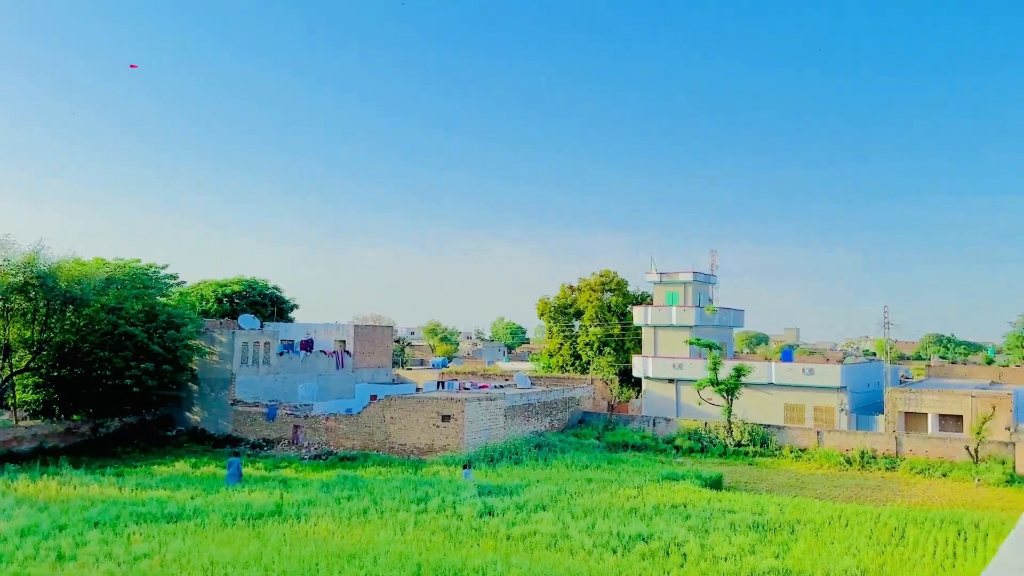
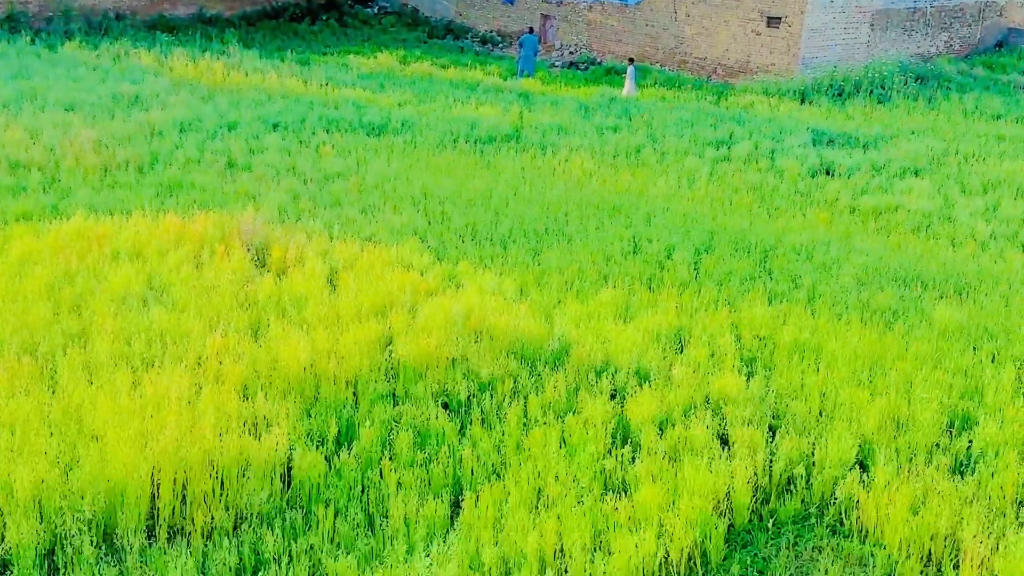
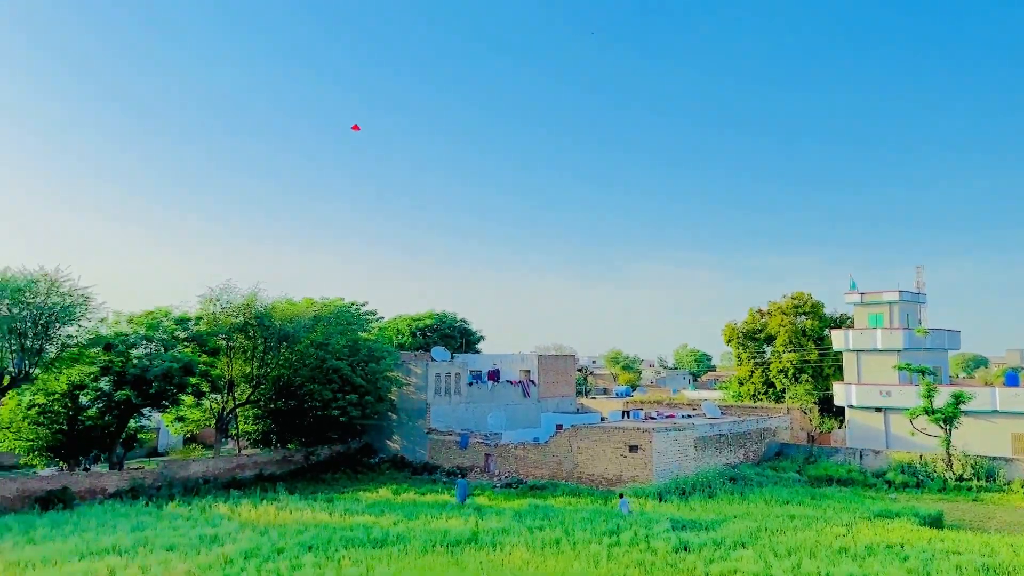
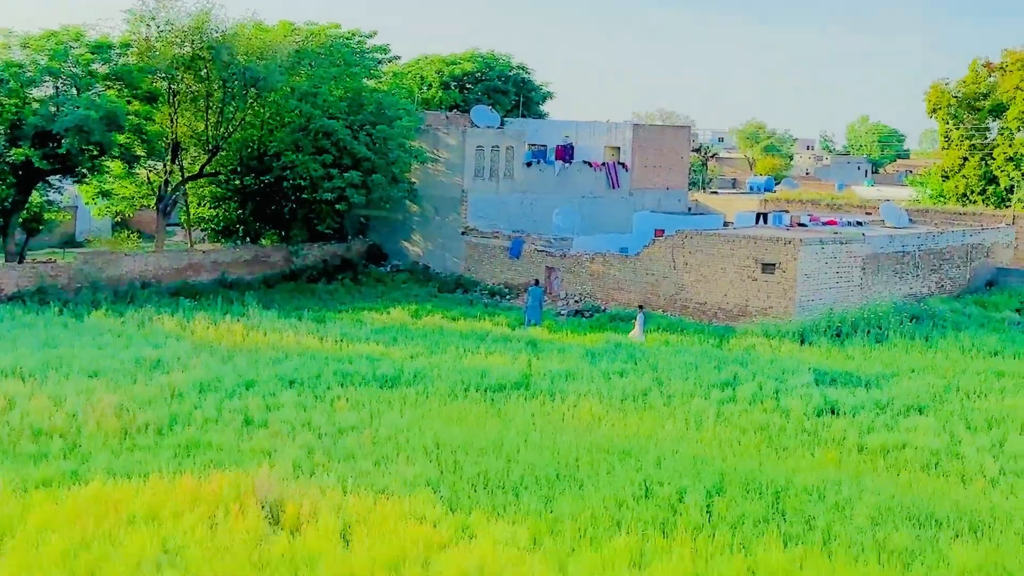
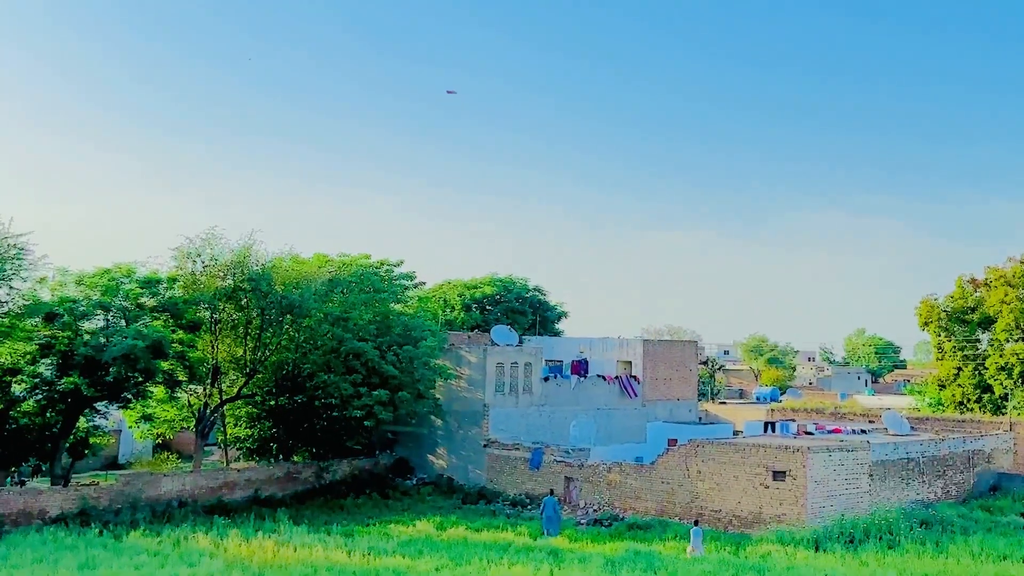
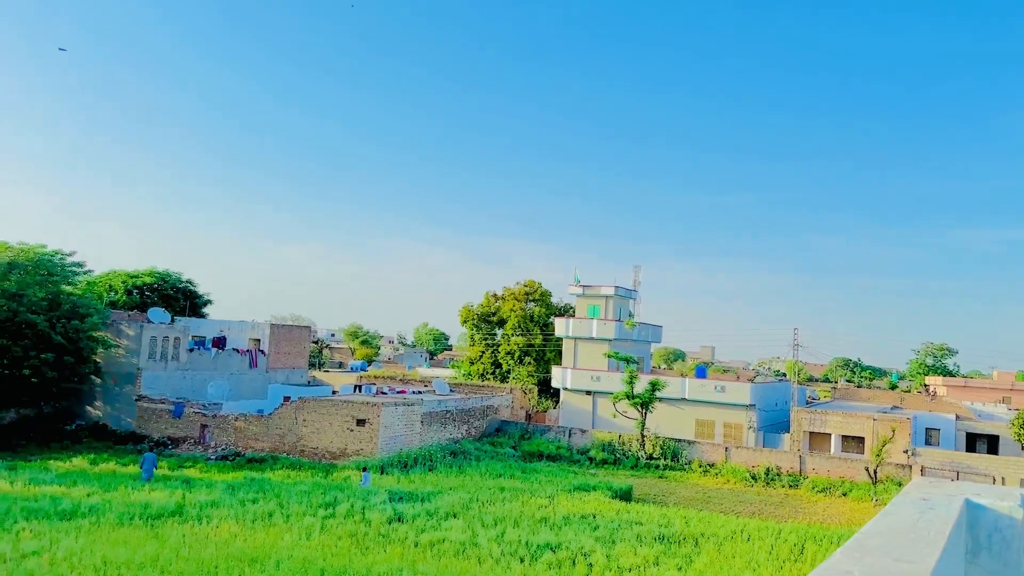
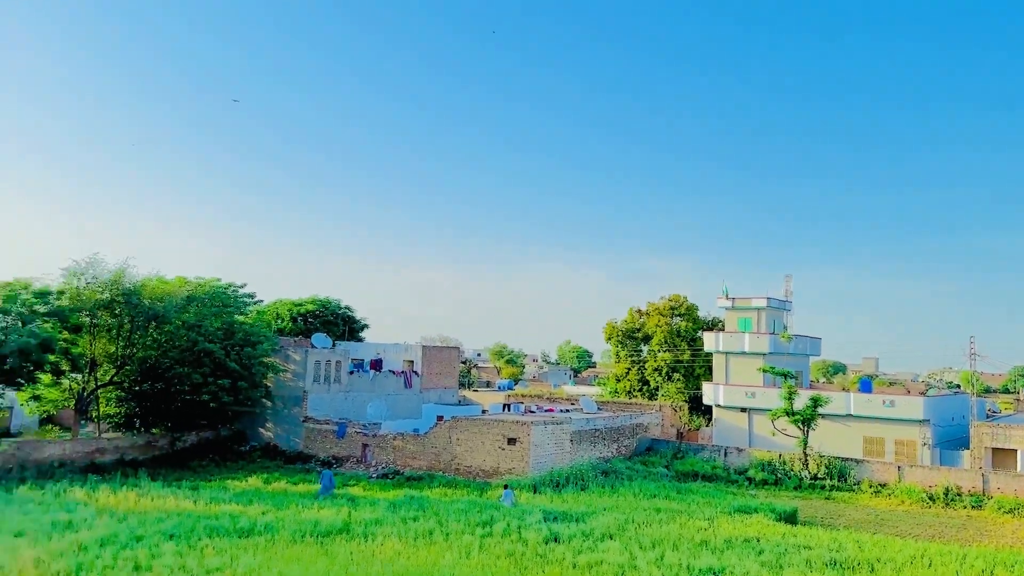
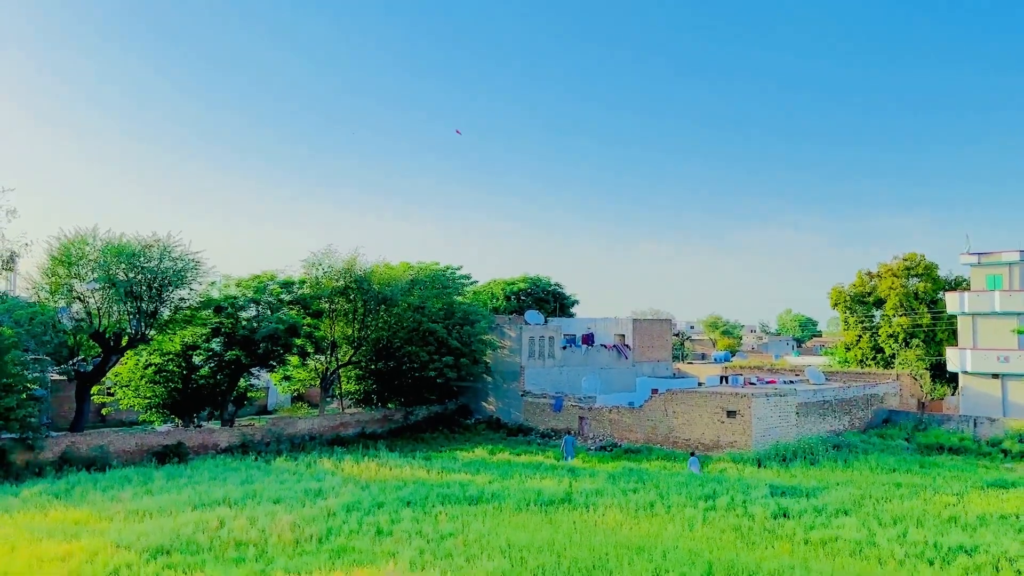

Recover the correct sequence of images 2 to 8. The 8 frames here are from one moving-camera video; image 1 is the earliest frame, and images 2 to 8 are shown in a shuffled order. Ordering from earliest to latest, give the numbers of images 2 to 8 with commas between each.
6, 7, 3, 8, 5, 4, 2
